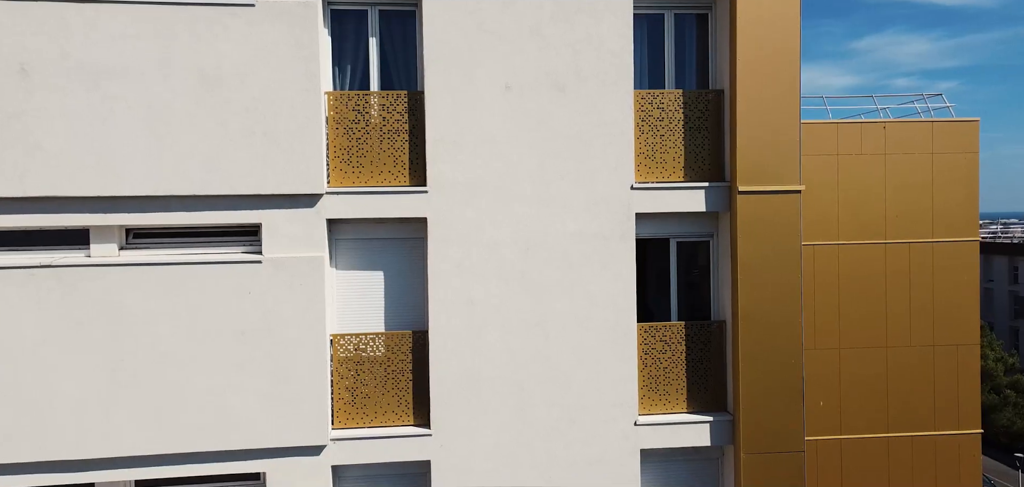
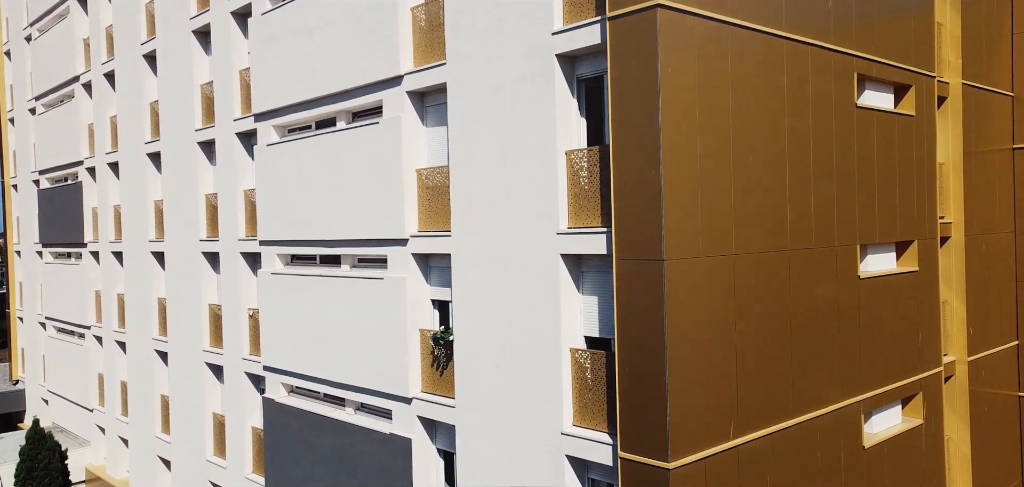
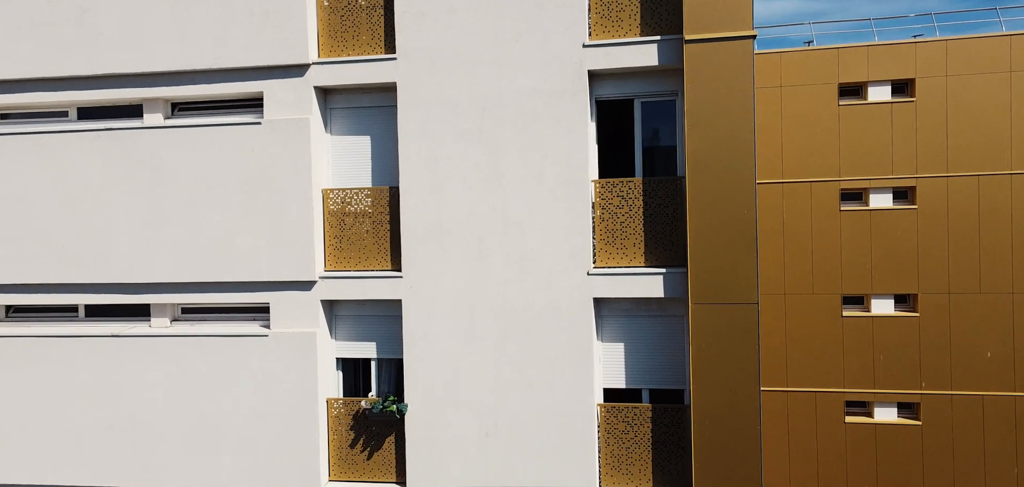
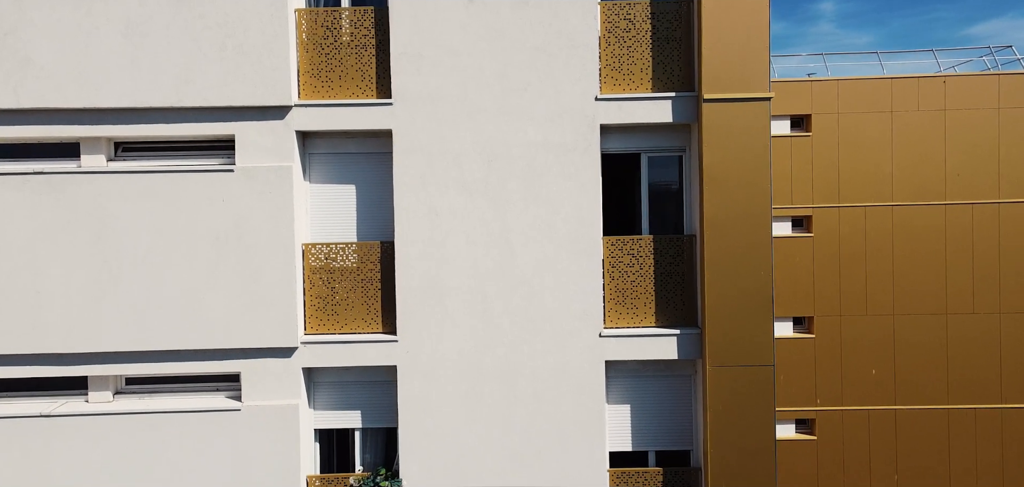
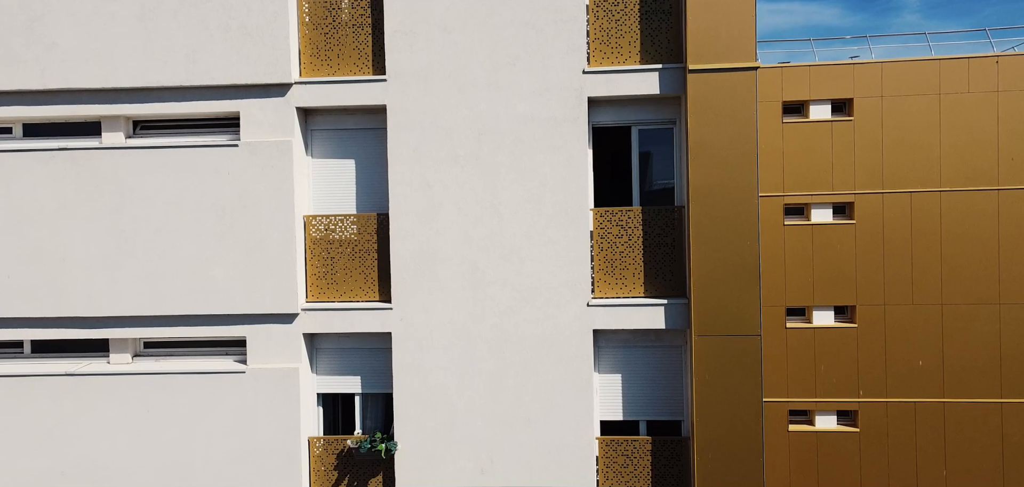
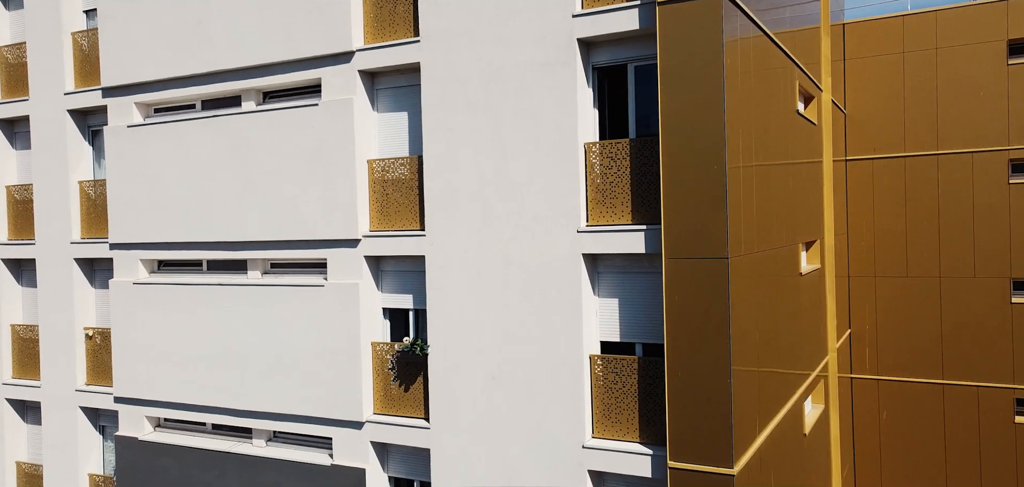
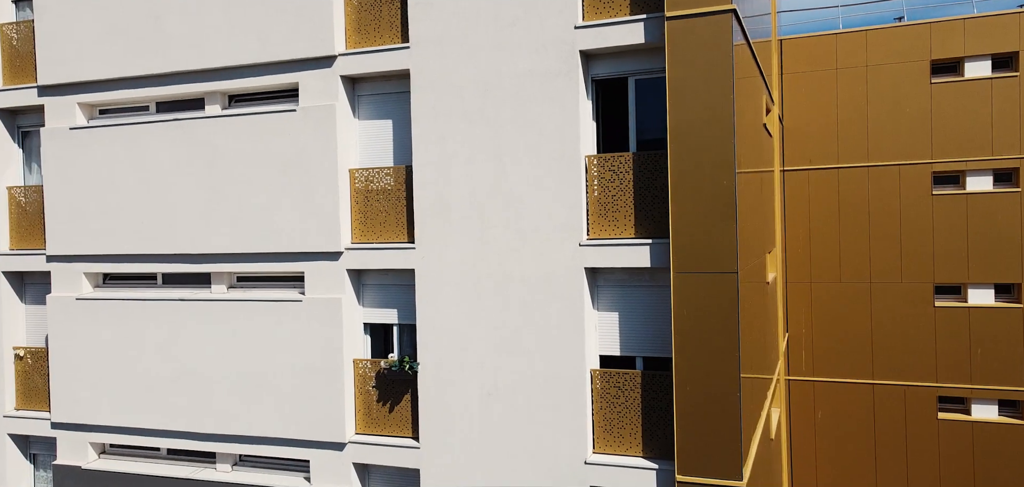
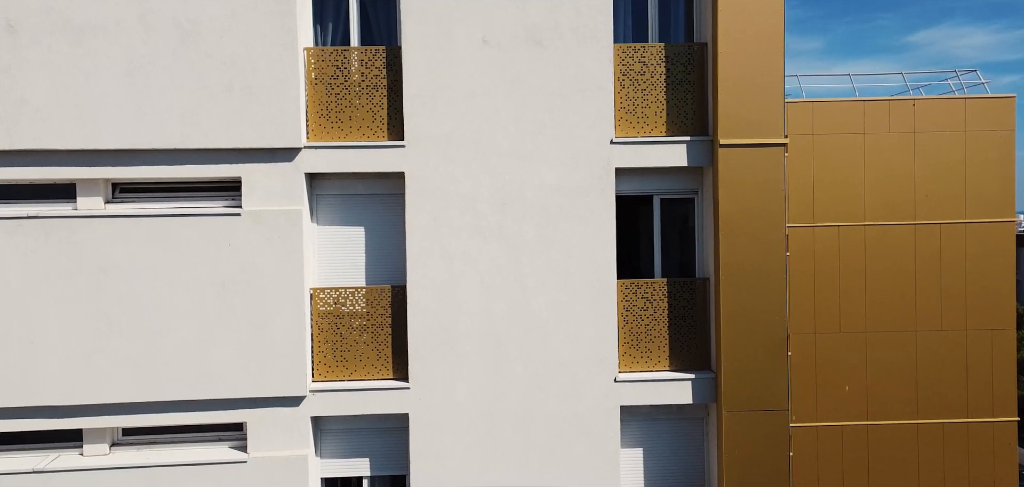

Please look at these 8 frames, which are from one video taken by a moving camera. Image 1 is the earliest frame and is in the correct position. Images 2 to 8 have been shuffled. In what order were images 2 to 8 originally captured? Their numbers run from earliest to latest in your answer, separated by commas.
8, 4, 5, 3, 7, 6, 2
